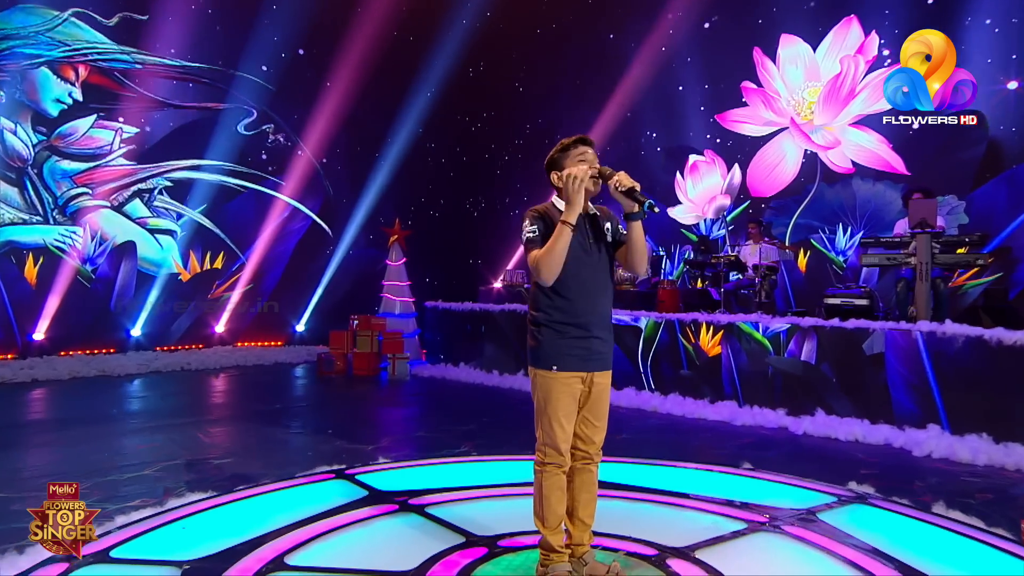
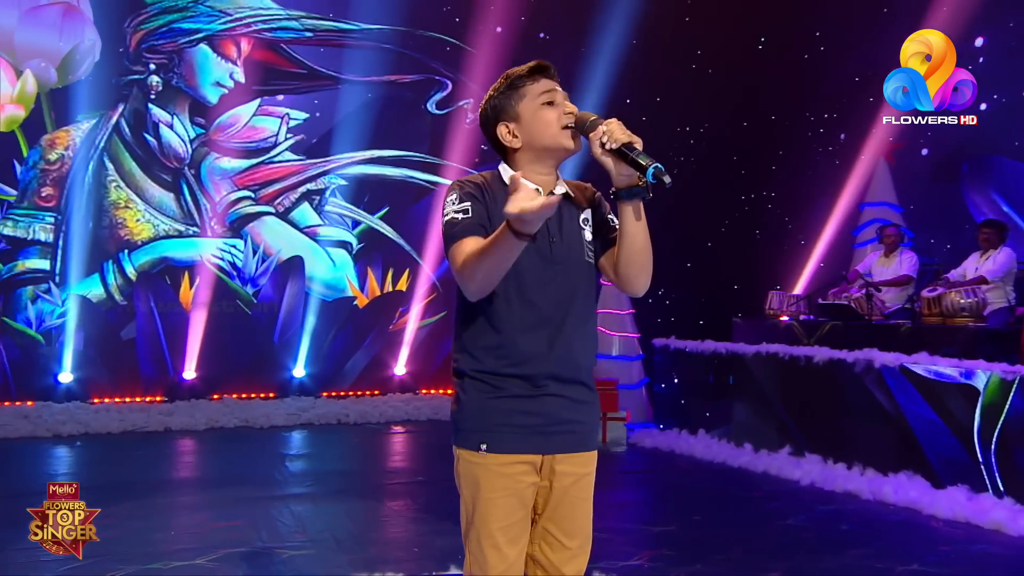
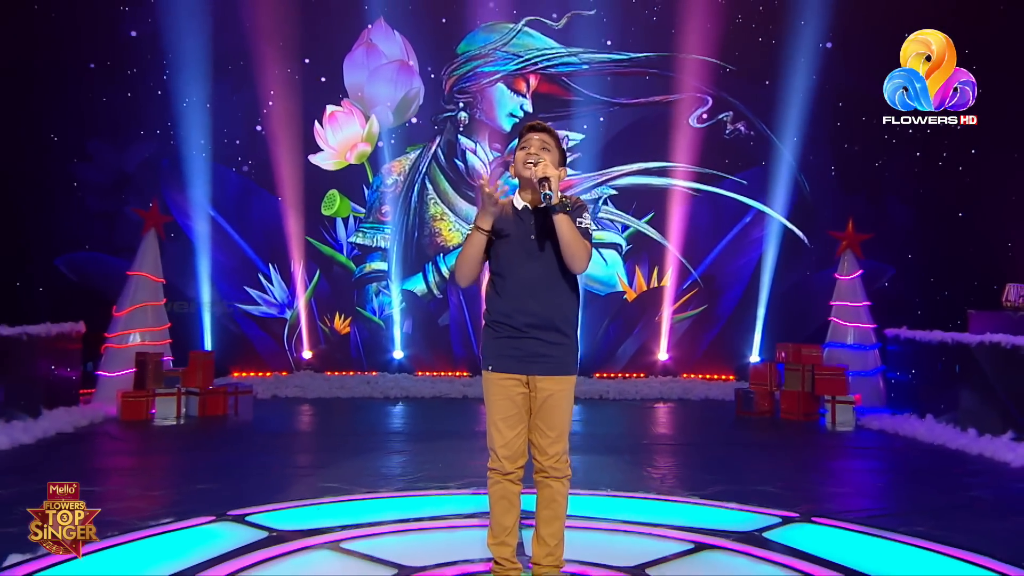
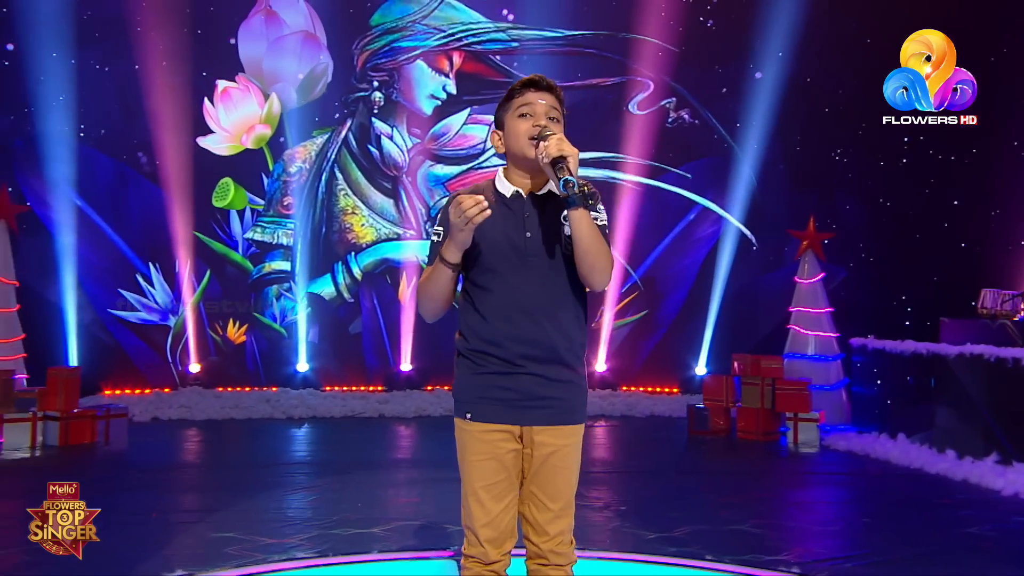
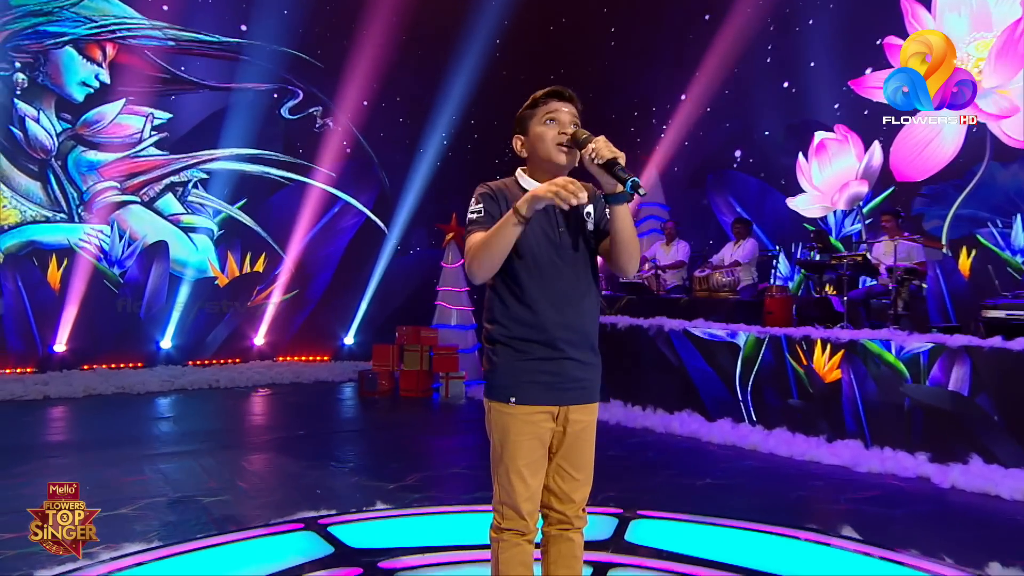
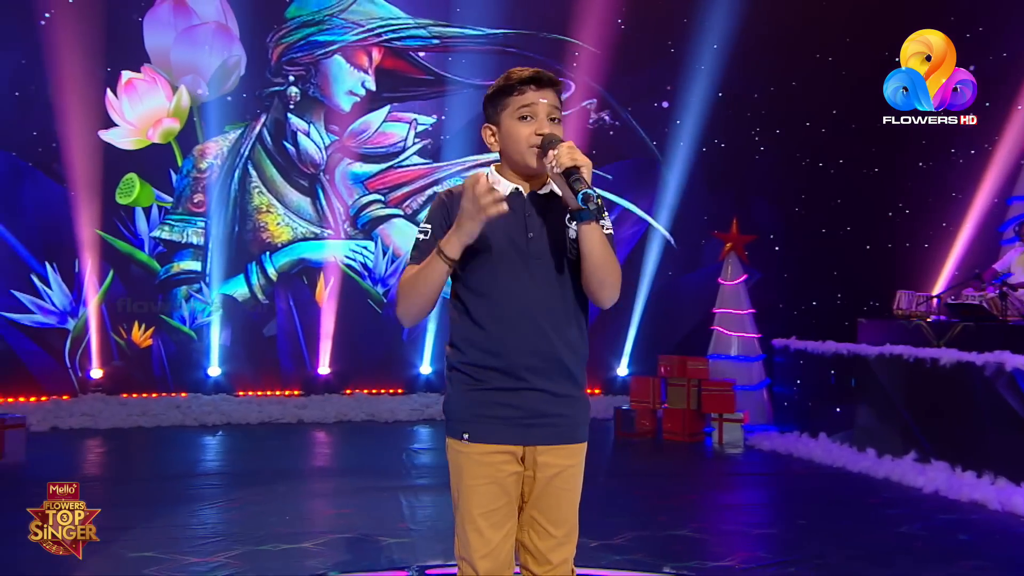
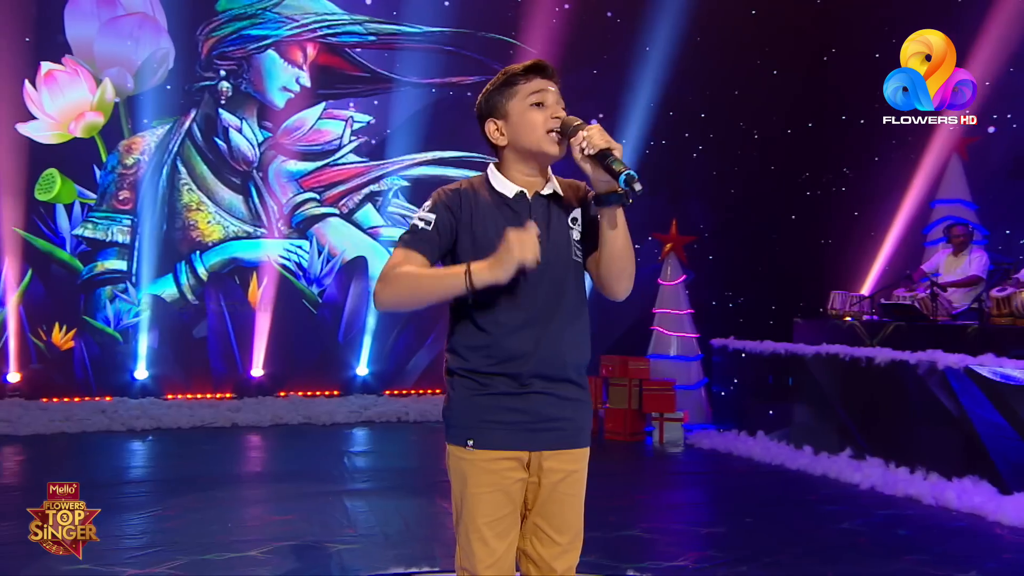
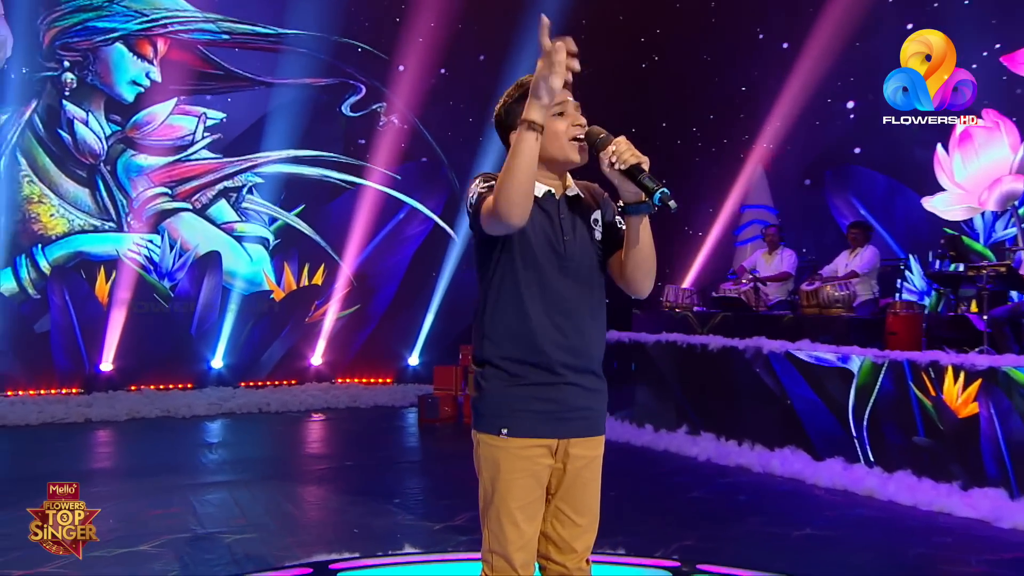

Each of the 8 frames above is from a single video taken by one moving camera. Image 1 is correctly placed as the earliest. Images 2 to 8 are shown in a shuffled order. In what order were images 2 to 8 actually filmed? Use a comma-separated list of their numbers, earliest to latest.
5, 8, 2, 7, 6, 4, 3
